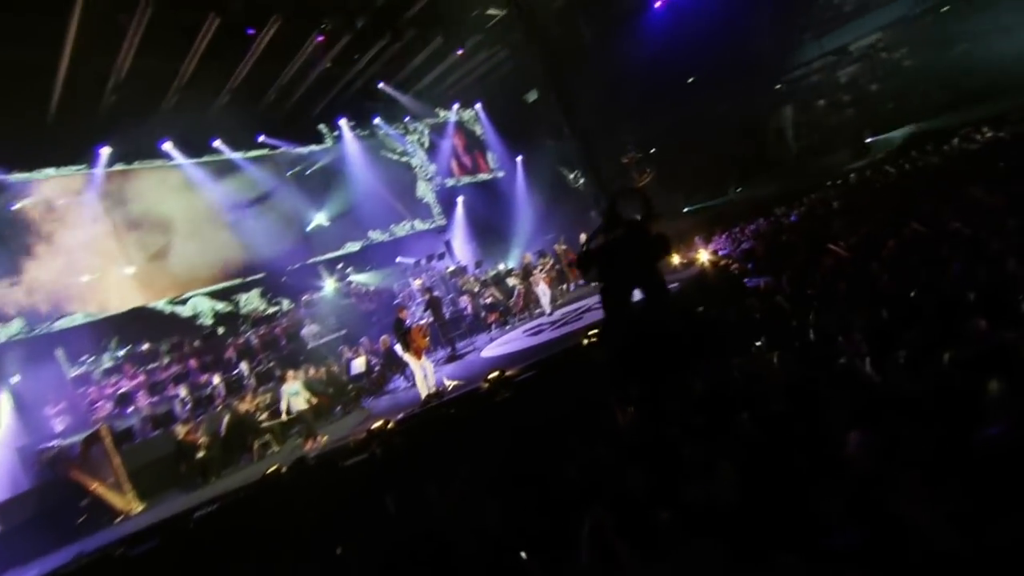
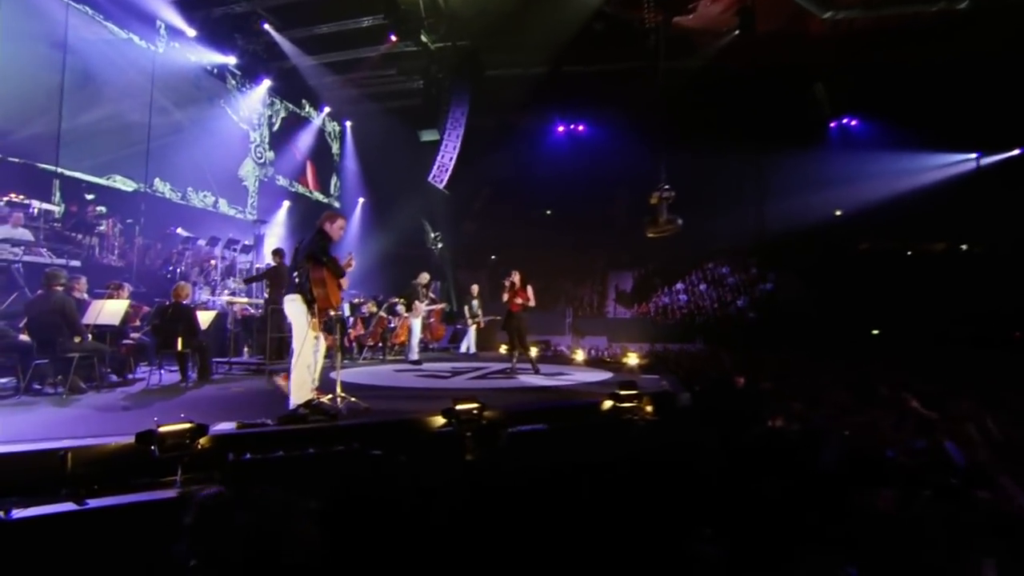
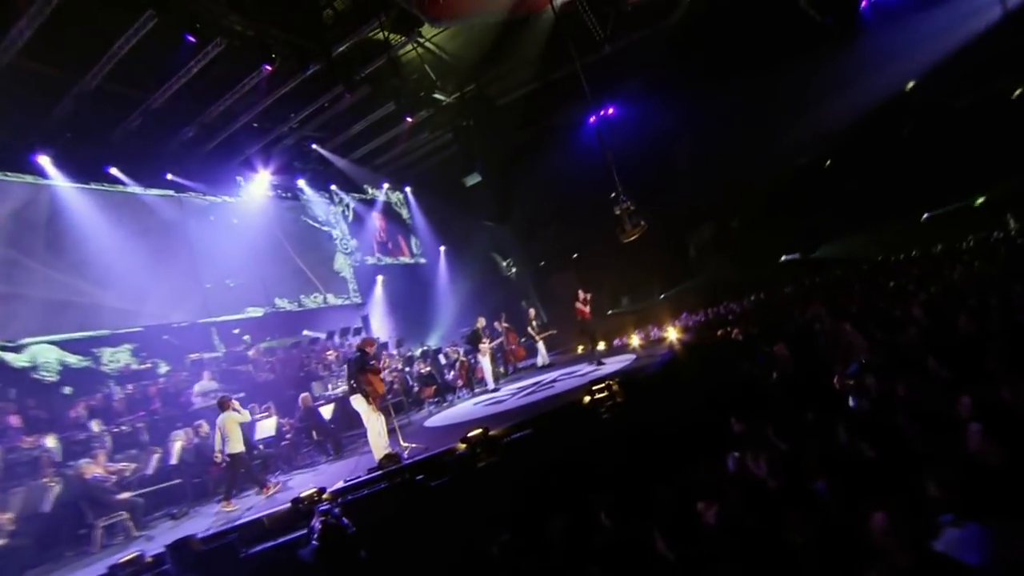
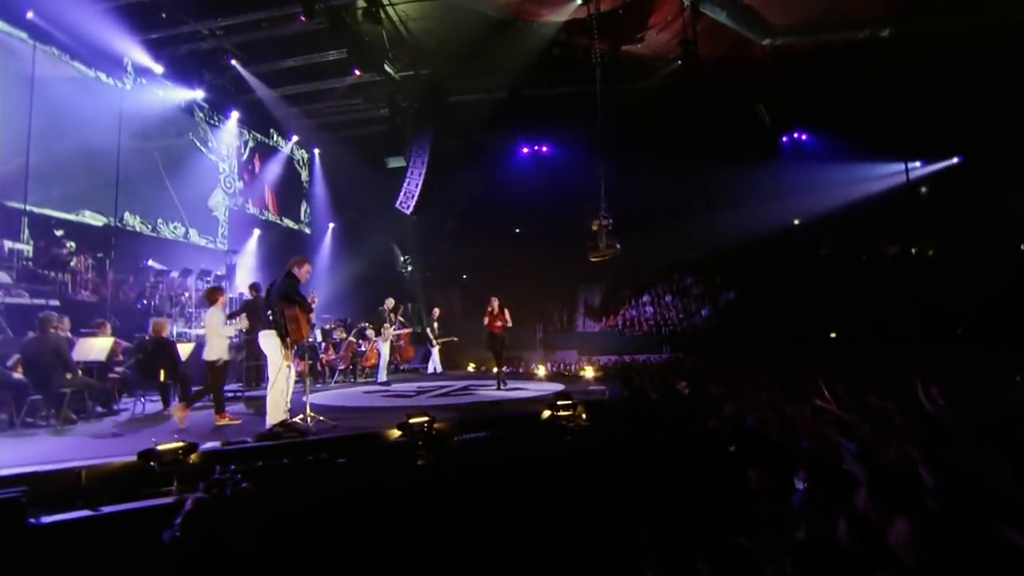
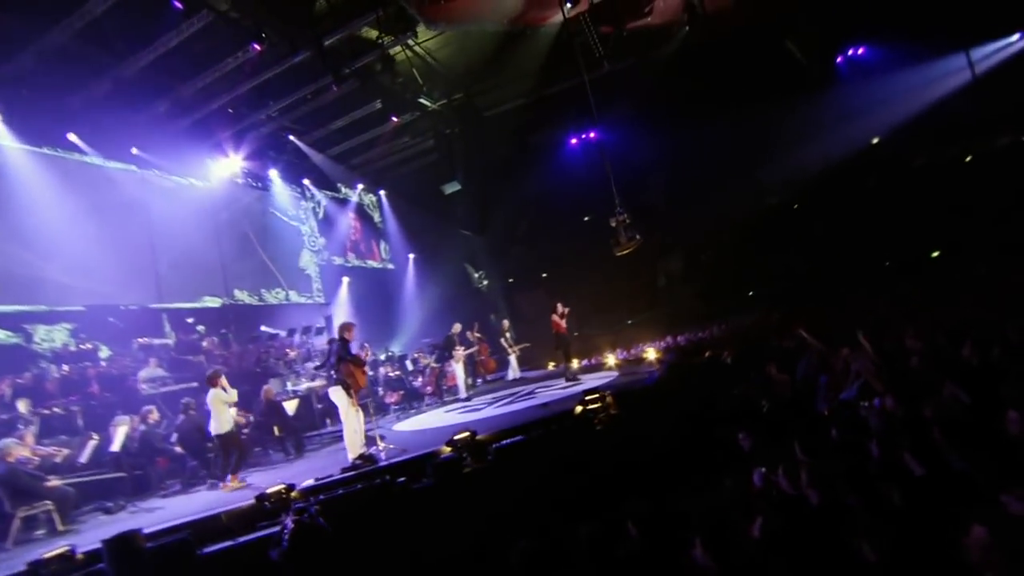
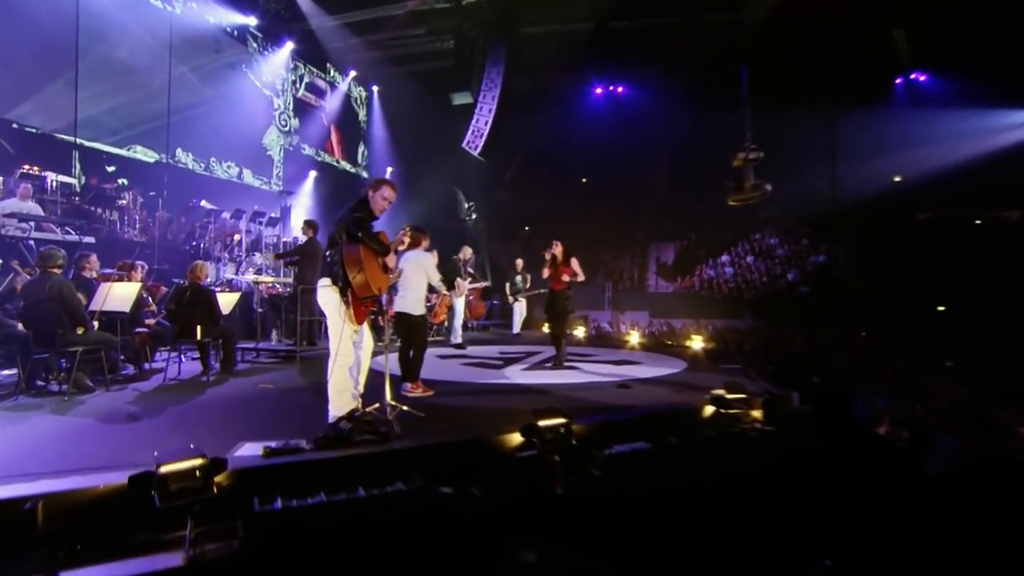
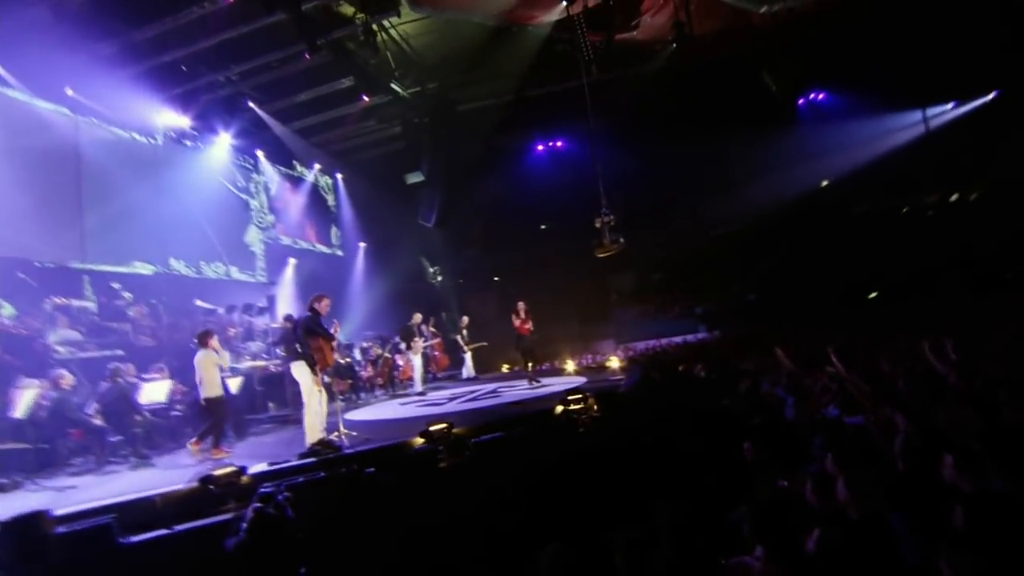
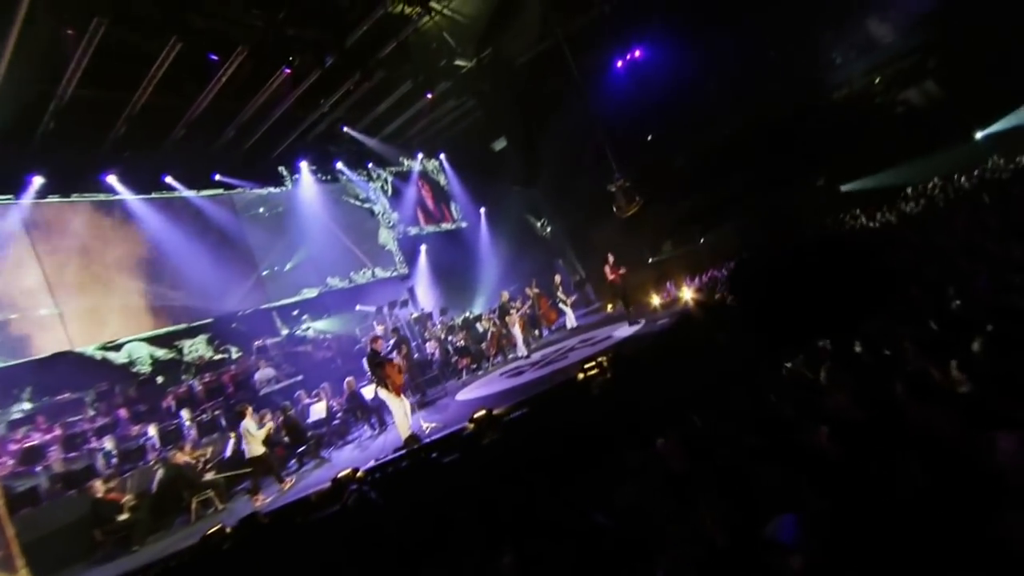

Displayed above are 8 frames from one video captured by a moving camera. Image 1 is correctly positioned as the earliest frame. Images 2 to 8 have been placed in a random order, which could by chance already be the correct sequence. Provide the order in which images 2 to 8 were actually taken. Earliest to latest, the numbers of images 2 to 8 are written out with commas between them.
8, 3, 5, 7, 4, 2, 6
